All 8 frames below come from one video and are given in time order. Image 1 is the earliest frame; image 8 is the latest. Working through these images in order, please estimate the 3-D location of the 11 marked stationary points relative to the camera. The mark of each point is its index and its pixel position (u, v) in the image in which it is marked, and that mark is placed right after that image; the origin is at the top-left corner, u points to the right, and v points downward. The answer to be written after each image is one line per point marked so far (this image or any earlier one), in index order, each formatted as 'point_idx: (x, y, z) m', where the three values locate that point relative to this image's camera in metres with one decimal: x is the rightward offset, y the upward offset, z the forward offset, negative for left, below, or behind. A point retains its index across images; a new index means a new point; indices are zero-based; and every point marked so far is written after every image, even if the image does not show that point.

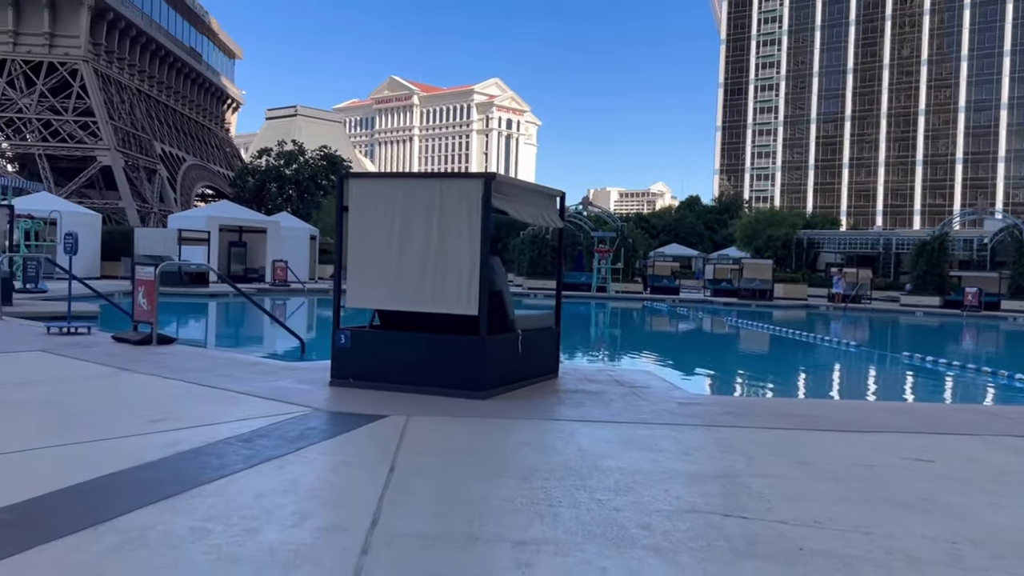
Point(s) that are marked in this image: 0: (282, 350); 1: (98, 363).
0: (-4.6, -1.2, +17.9) m
1: (-3.6, -0.7, +8.0) m
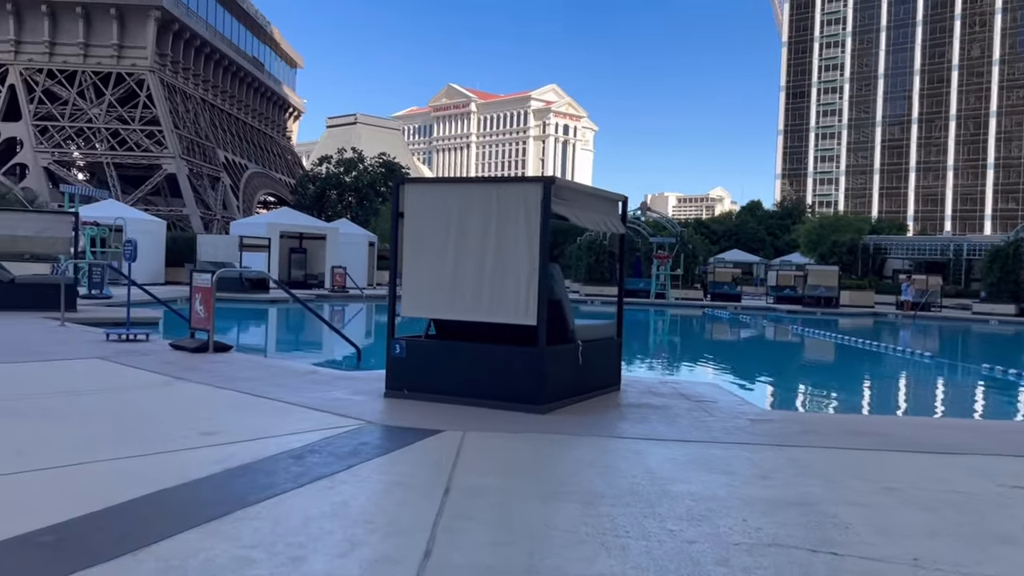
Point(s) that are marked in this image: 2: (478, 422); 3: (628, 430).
0: (-3.4, -1.3, +17.9) m
1: (-3.1, -0.7, +7.9) m
2: (-0.2, -0.9, +5.8) m
3: (+0.7, -0.9, +5.8) m
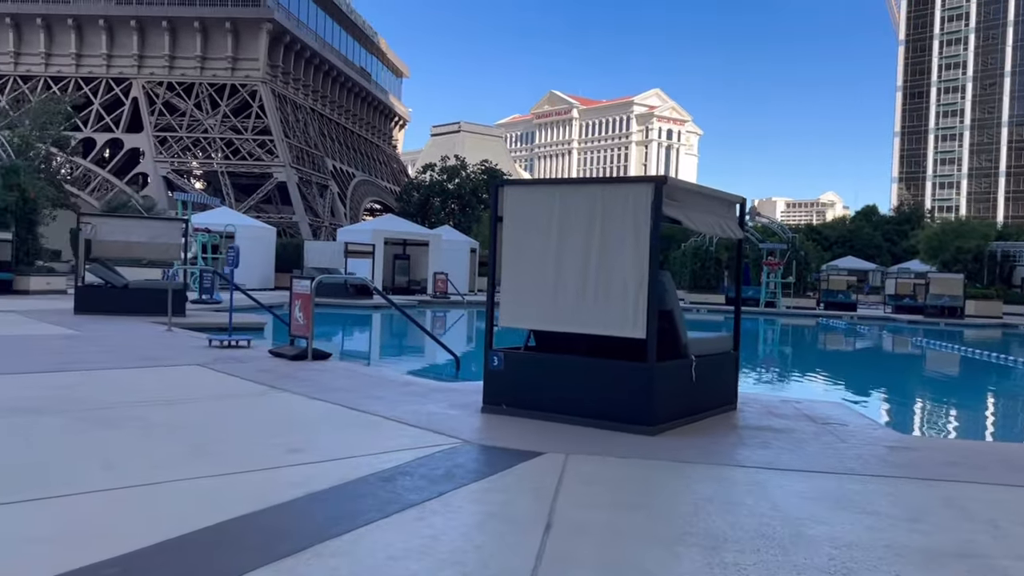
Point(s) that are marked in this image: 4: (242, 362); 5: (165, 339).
0: (-1.4, -1.4, +17.7) m
1: (-2.2, -0.8, +7.7) m
2: (+0.4, -0.9, +5.3) m
3: (+1.4, -1.0, +5.3) m
4: (-2.7, -0.7, +9.0) m
5: (-4.4, -0.6, +11.4) m
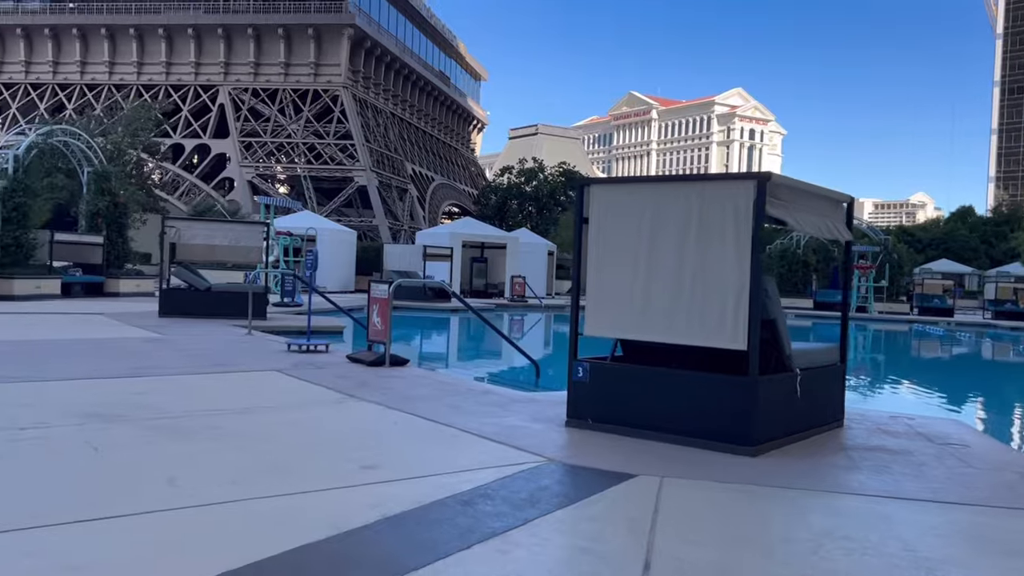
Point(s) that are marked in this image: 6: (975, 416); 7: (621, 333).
0: (+0.1, -1.5, +17.4) m
1: (-1.5, -0.8, +7.5) m
2: (+0.9, -1.0, +4.9) m
3: (+1.9, -1.0, +4.7) m
4: (-1.9, -0.8, +8.8) m
5: (-3.4, -0.7, +11.3) m
6: (+5.5, -1.5, +10.3) m
7: (+0.7, -0.3, +5.7) m
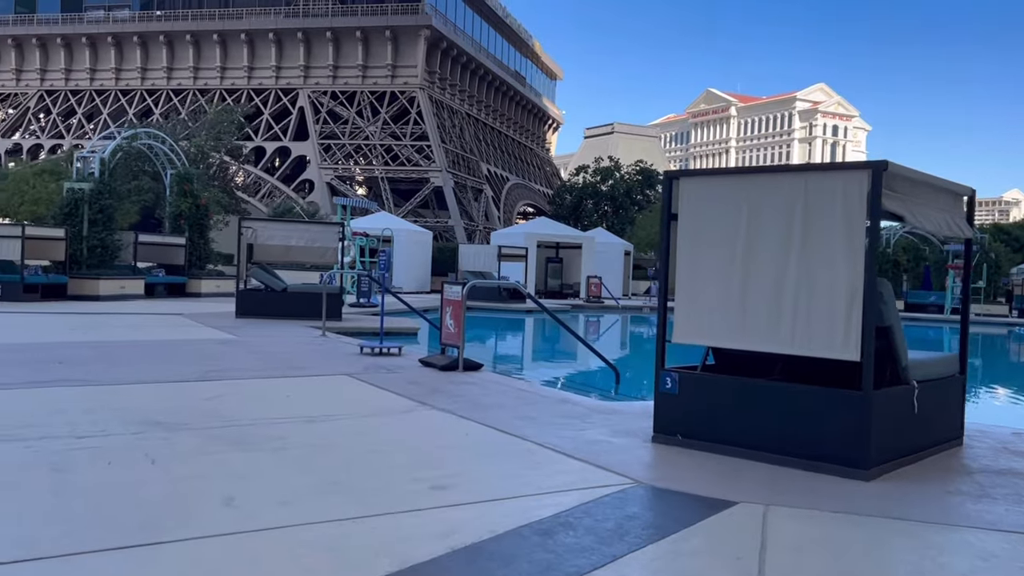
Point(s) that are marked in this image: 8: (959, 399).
0: (+1.6, -1.5, +16.9) m
1: (-0.9, -0.8, +7.2) m
2: (+1.3, -1.0, +4.4) m
3: (+2.2, -1.1, +4.1) m
4: (-1.2, -0.8, +8.5) m
5: (-2.4, -0.7, +11.1) m
6: (+6.3, -1.6, +9.4) m
7: (+1.2, -0.3, +5.2) m
8: (+2.8, -0.7, +5.6) m
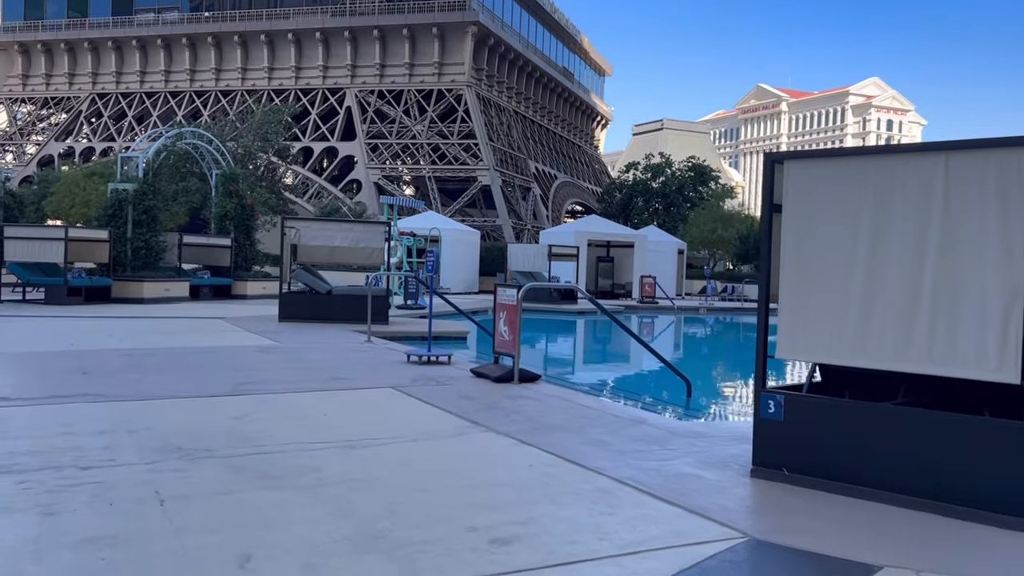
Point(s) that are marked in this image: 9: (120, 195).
0: (+2.5, -1.5, +16.0) m
1: (-0.5, -0.9, +6.4) m
2: (+1.6, -1.0, +3.5) m
3: (+2.5, -1.1, +3.2) m
4: (-0.6, -0.8, +7.7) m
5: (-1.7, -0.7, +10.4) m
6: (+6.9, -1.6, +8.2) m
7: (+1.5, -0.3, +4.4) m
8: (+3.2, -0.7, +4.6) m
9: (-8.7, +2.1, +19.8) m
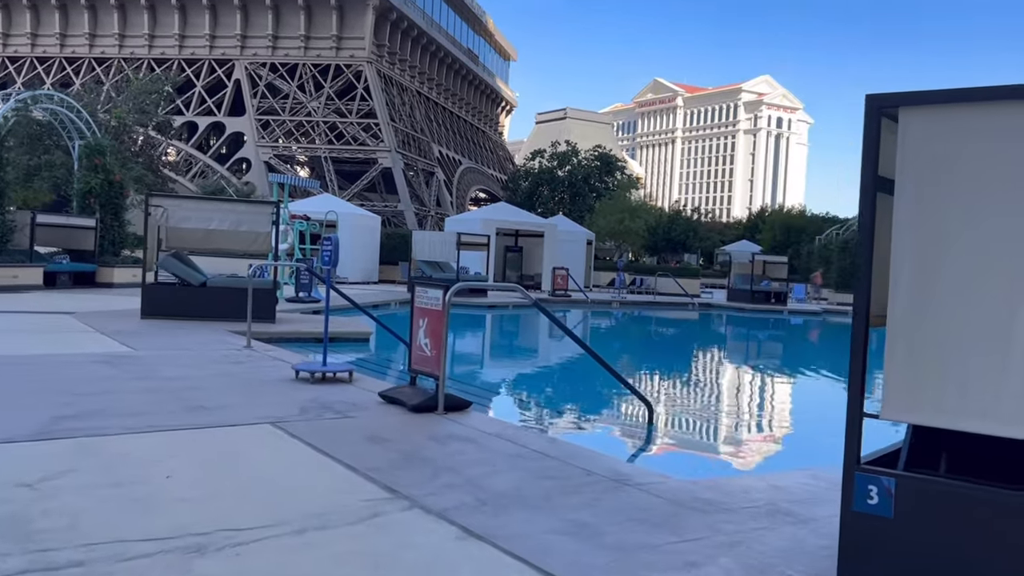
0: (+1.1, -1.5, +14.4) m
1: (-0.8, -0.9, +4.5) m
2: (+1.6, -1.1, +1.9) m
3: (+2.5, -1.2, +1.7) m
4: (-1.1, -0.8, +5.8) m
5: (-2.5, -0.7, +8.4) m
6: (+6.3, -1.6, +7.2) m
7: (+1.4, -0.4, +2.7) m
8: (+3.0, -0.8, +3.2) m
9: (-10.4, +2.3, +16.9) m
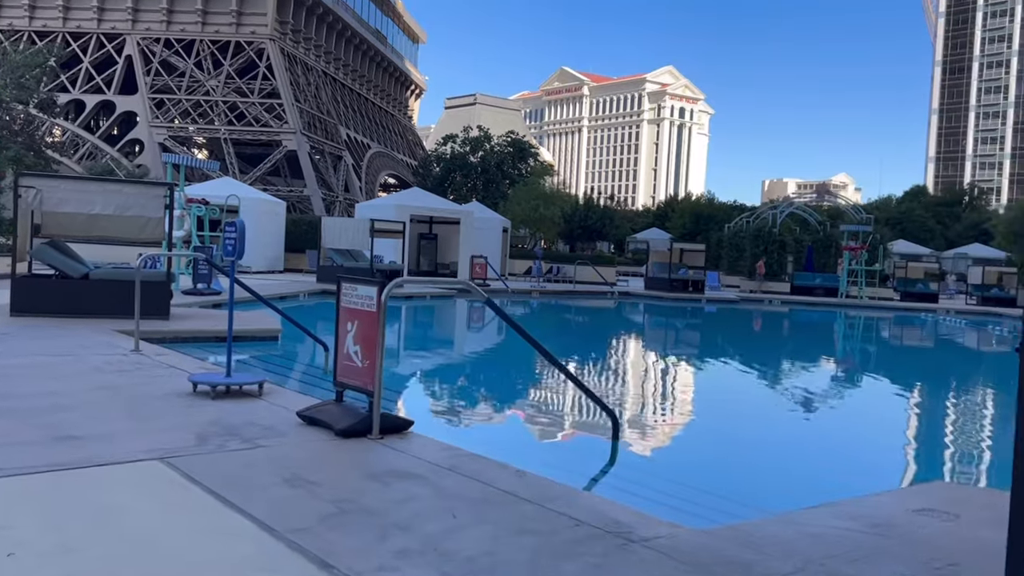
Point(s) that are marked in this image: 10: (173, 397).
0: (-0.1, -1.3, +13.4) m
1: (-0.9, -0.9, +3.4) m
2: (+1.7, -1.1, +1.0) m
3: (+2.7, -1.2, +0.9) m
4: (-1.4, -0.8, +4.7) m
5: (-3.0, -0.6, +7.0) m
6: (+5.8, -1.6, +6.8) m
7: (+1.5, -0.4, +1.8) m
8: (+3.0, -0.8, +2.5) m
9: (-11.8, +2.4, +14.7) m
10: (-2.3, -0.7, +6.0) m
